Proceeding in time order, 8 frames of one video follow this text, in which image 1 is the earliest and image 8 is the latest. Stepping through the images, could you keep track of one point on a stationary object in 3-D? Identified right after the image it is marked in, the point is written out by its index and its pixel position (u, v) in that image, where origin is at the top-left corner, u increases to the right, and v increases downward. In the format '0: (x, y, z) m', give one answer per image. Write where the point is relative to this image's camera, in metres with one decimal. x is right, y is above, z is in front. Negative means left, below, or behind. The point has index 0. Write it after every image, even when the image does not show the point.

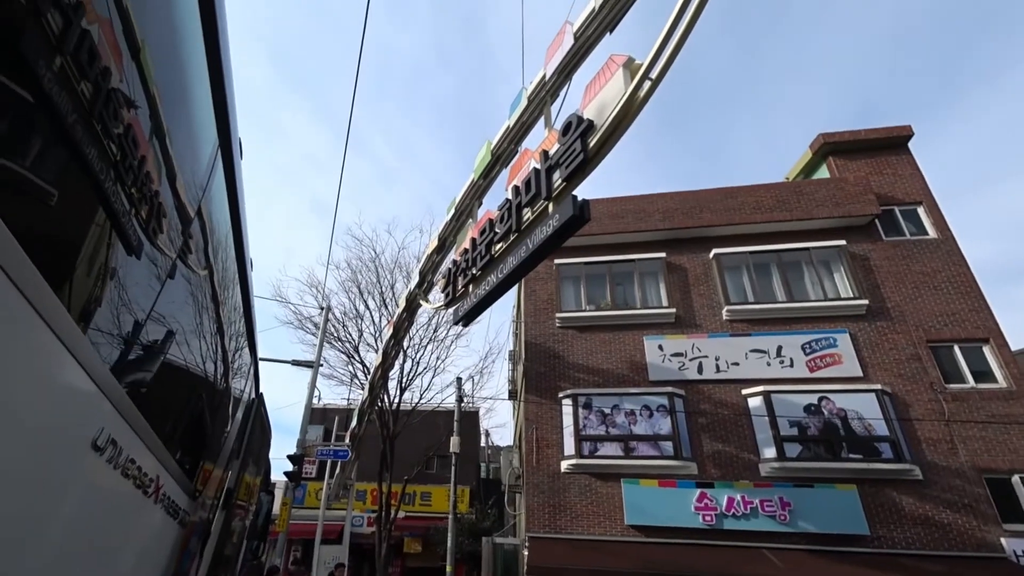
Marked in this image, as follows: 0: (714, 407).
0: (+5.4, -3.1, +12.3) m
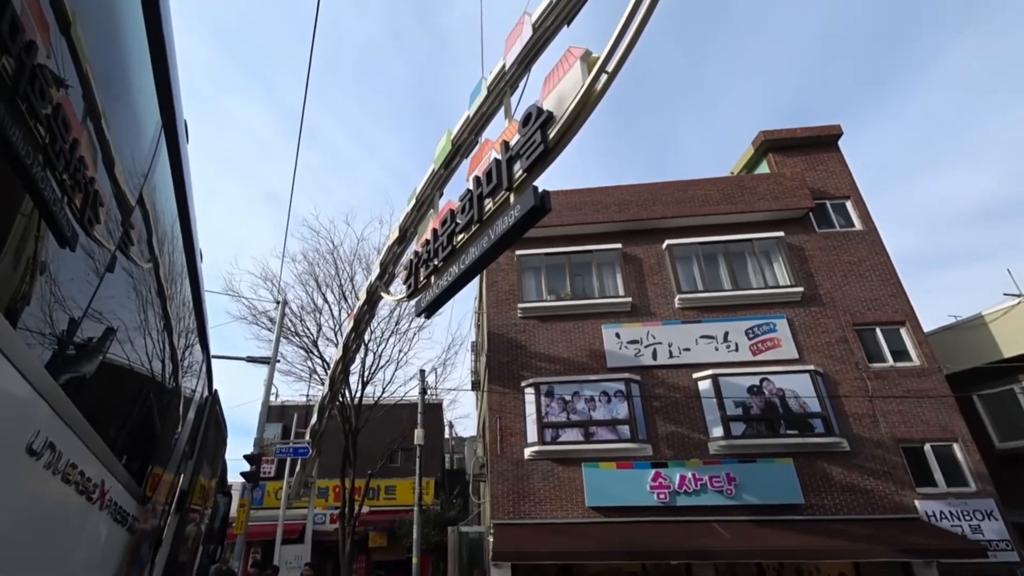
0: (+4.4, -2.9, +12.9) m
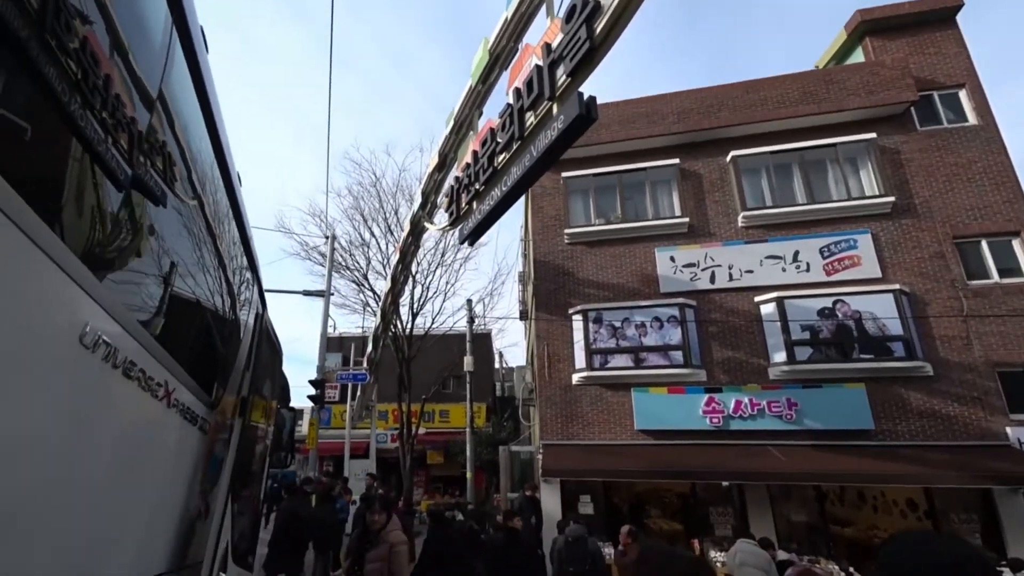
0: (+5.7, -0.7, +12.3) m
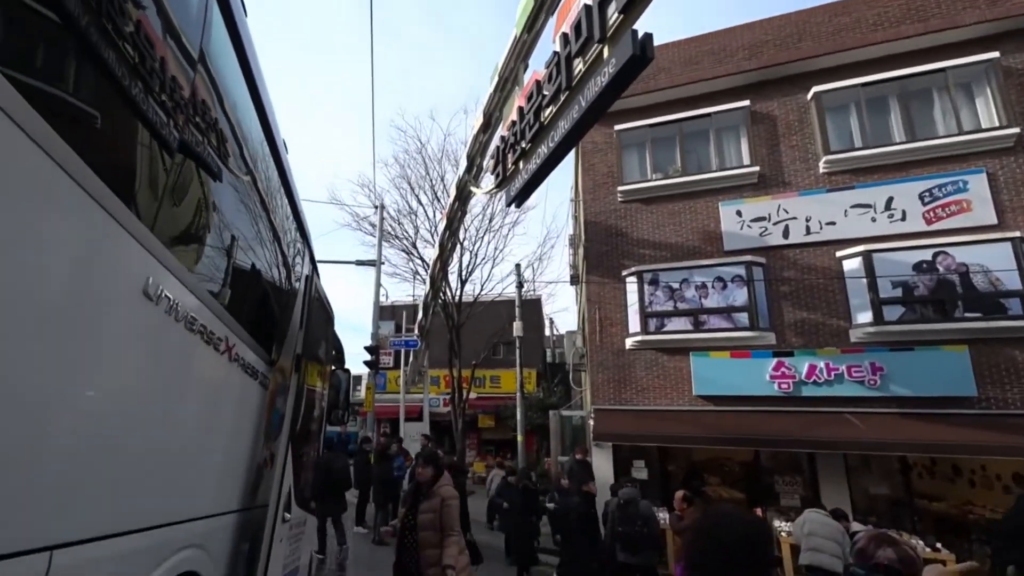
0: (+7.0, +0.3, +11.3) m
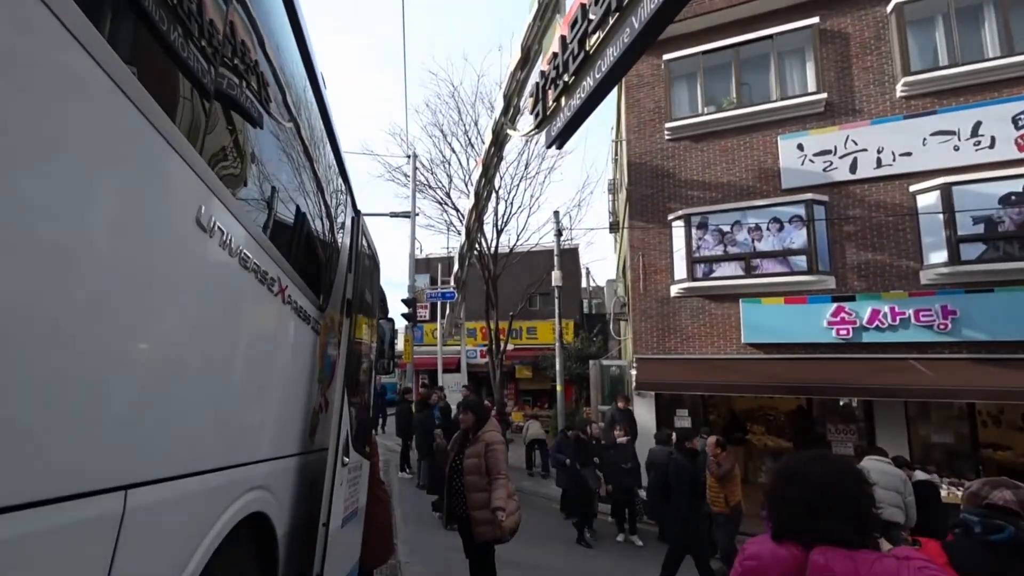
0: (+8.0, +1.7, +10.4) m
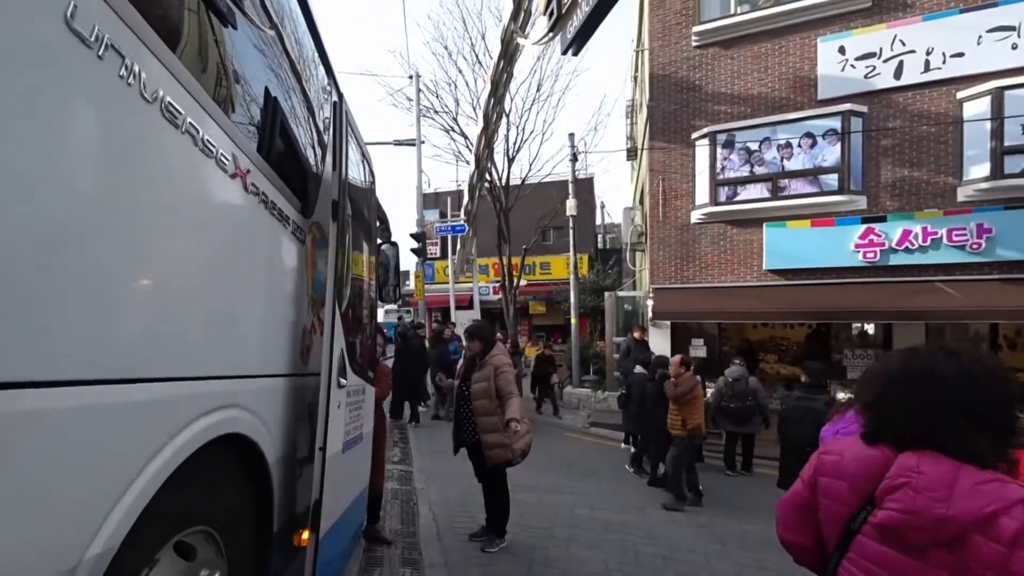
0: (+8.3, +3.4, +9.7) m
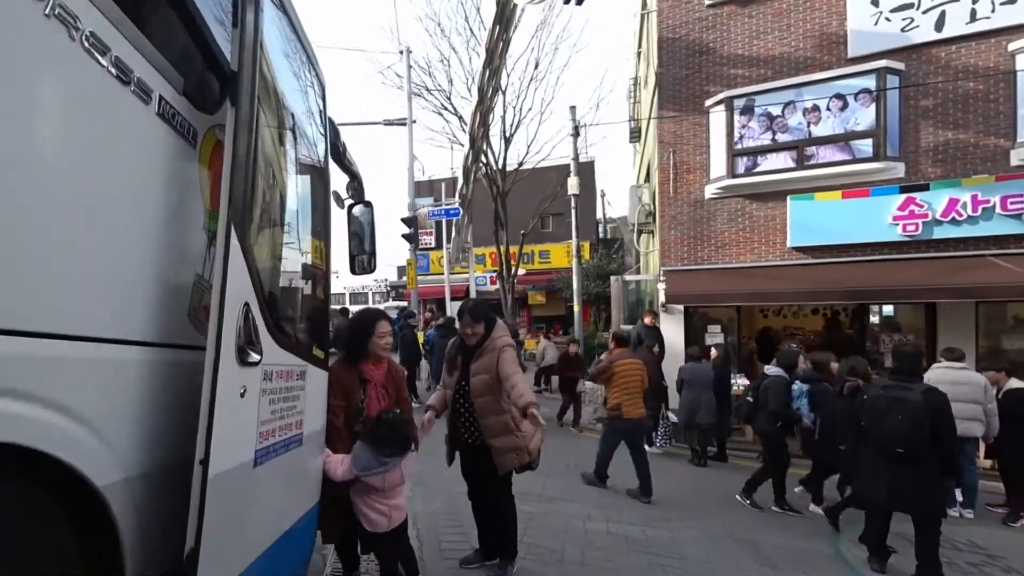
0: (+8.2, +3.9, +8.7) m
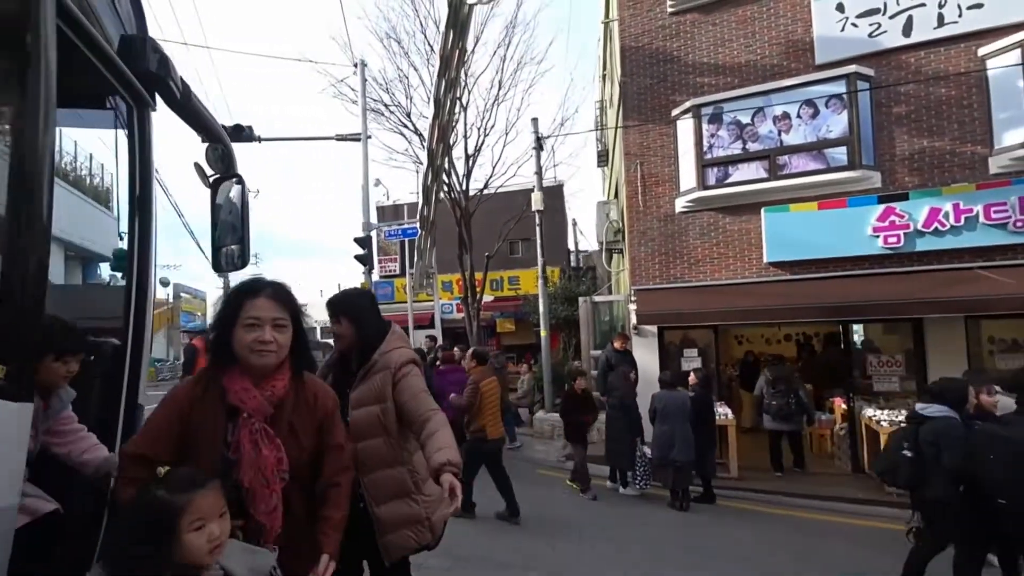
0: (+7.4, +3.6, +8.3) m
